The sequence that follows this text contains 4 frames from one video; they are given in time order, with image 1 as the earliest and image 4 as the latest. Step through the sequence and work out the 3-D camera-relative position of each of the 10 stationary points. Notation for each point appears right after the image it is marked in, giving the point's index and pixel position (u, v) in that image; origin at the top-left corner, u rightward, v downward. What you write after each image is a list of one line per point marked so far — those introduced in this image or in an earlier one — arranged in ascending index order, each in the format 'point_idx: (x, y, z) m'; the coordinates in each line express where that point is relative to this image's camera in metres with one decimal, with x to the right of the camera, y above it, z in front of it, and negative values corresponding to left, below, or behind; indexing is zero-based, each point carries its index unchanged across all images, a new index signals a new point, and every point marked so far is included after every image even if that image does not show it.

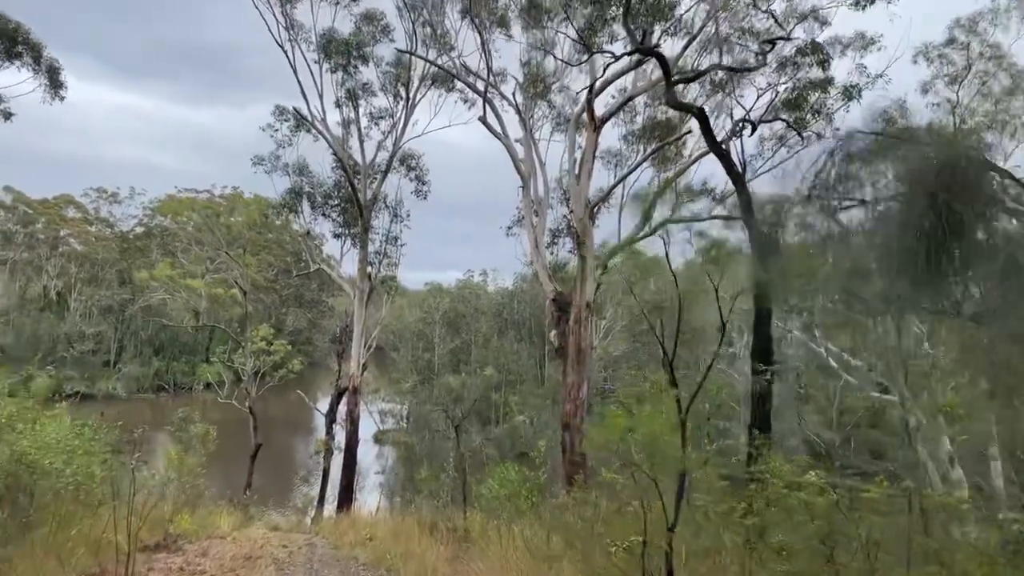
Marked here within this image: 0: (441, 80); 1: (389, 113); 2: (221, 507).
0: (-1.1, +3.2, +11.0) m
1: (-1.9, +2.7, +10.9) m
2: (-3.3, -2.5, +8.1) m
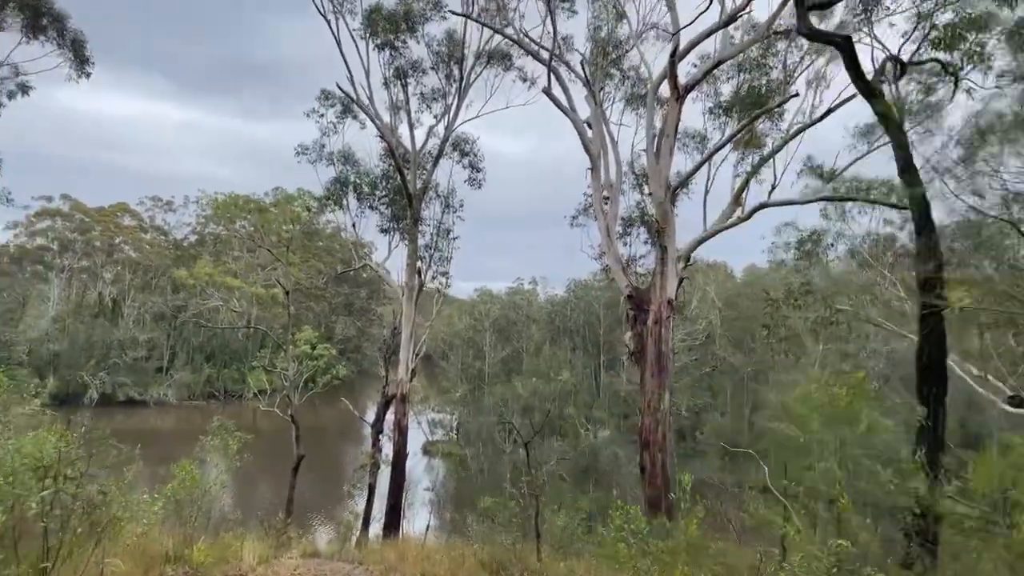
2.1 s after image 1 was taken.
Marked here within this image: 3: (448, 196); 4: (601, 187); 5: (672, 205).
0: (-0.2, +3.2, +10.0) m
1: (-1.0, +2.7, +10.0) m
2: (-2.6, -2.5, +7.1) m
3: (-0.9, +1.3, +9.7) m
4: (+1.1, +1.2, +8.4) m
5: (+1.7, +0.9, +7.8) m
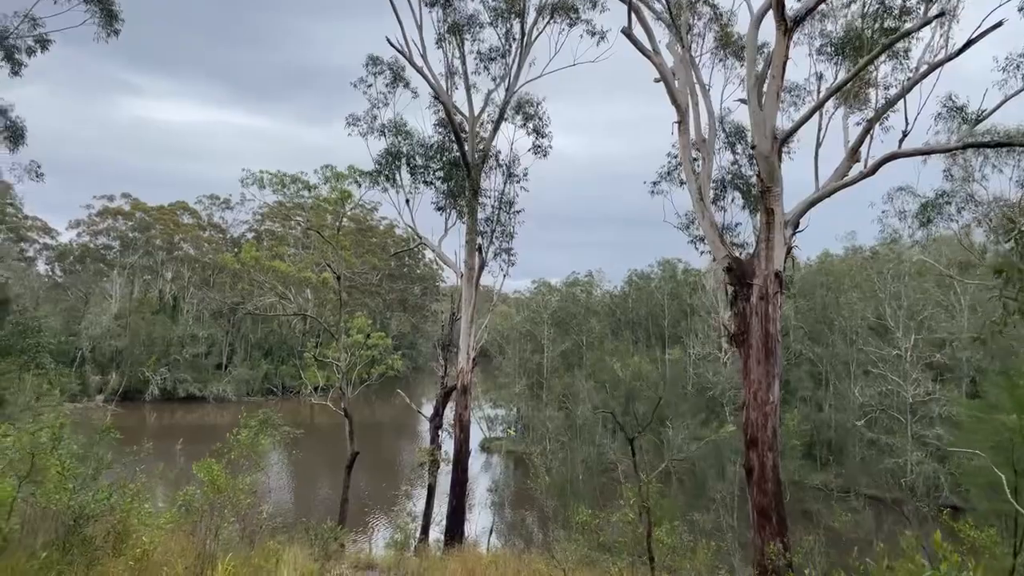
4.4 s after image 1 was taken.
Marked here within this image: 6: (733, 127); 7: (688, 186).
0: (+0.6, +3.5, +9.0) m
1: (-0.1, +3.0, +9.0) m
2: (-1.9, -2.2, +6.3) m
3: (0.0, +1.5, +8.7) m
4: (+1.8, +1.5, +7.3) m
5: (+2.5, +1.2, +6.6) m
6: (+2.4, +1.8, +7.8) m
7: (+1.7, +1.0, +7.1) m
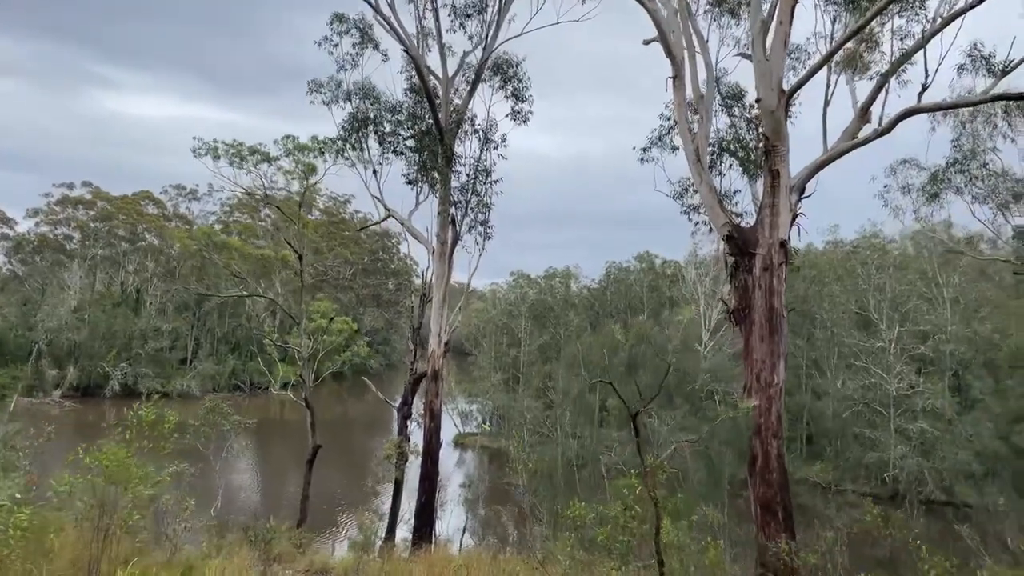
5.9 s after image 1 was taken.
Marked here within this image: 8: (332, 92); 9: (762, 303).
0: (+0.4, +3.7, +8.3) m
1: (-0.4, +3.2, +8.3) m
2: (-2.1, -2.0, +5.5) m
3: (-0.3, +1.8, +8.0) m
4: (+1.6, +1.7, +6.6) m
5: (+2.3, +1.4, +6.0) m
6: (+2.2, +2.0, +7.2) m
7: (+1.5, +1.3, +6.5) m
8: (-2.4, +2.5, +9.3) m
9: (+2.0, -0.1, +5.7) m
